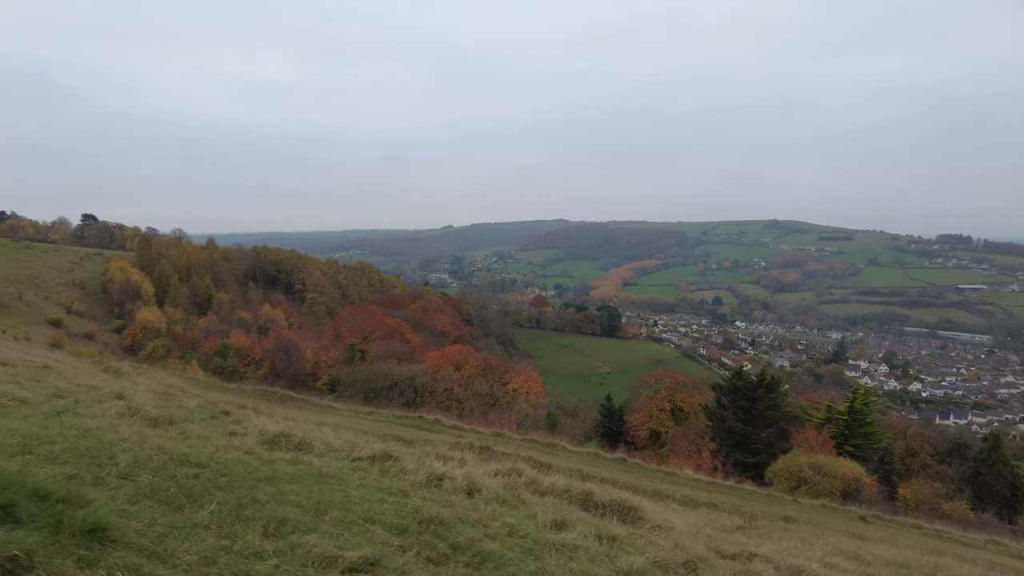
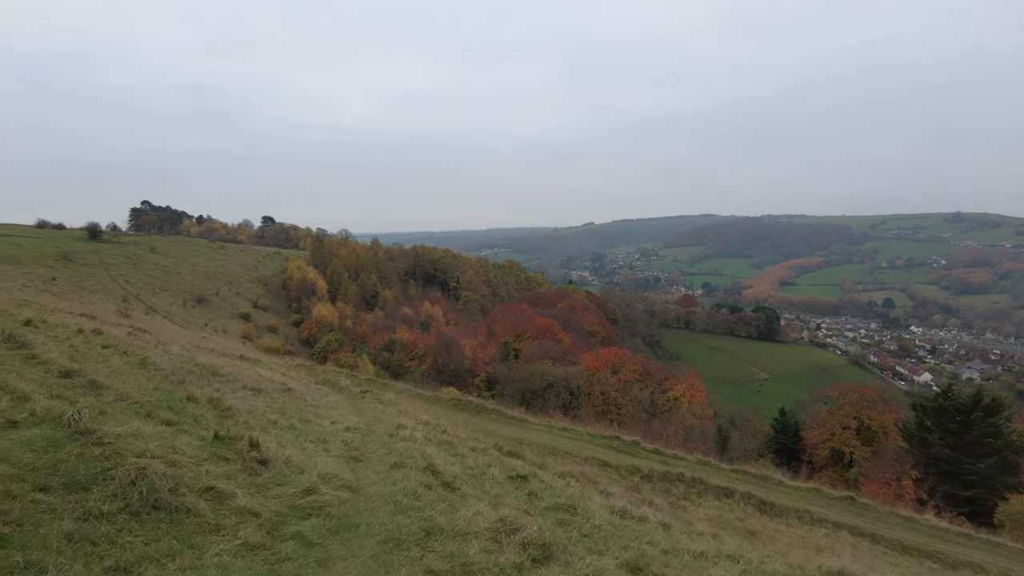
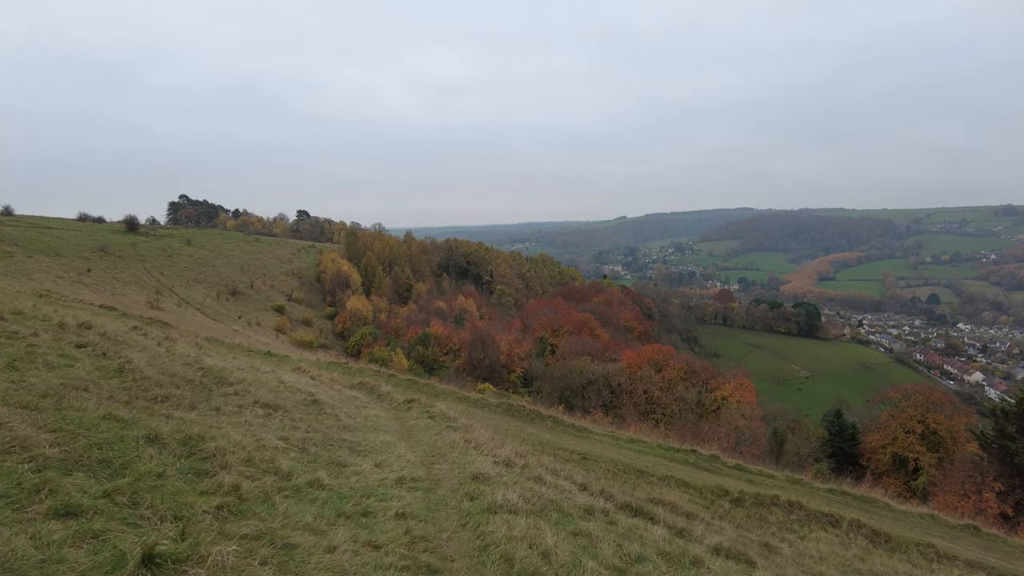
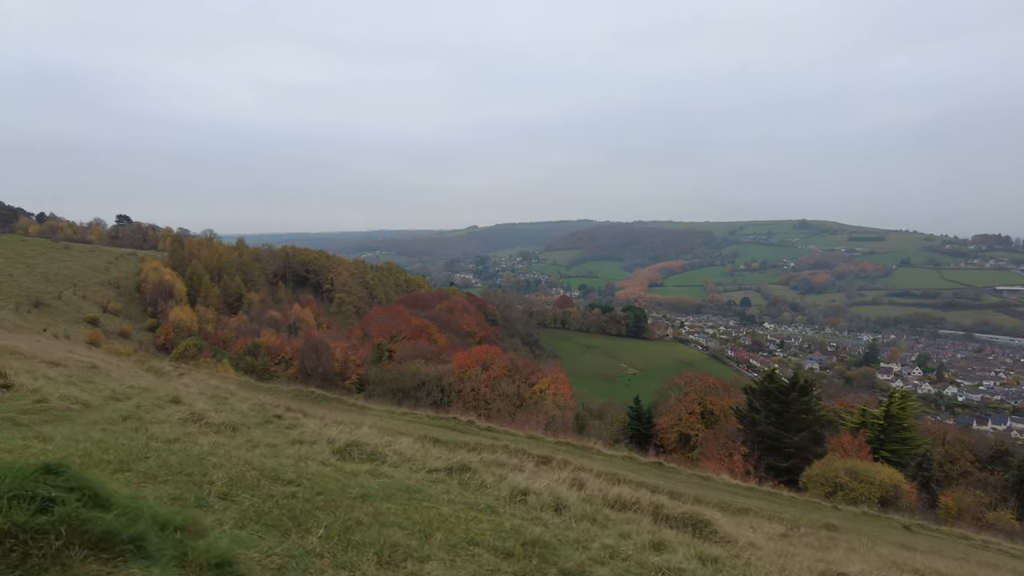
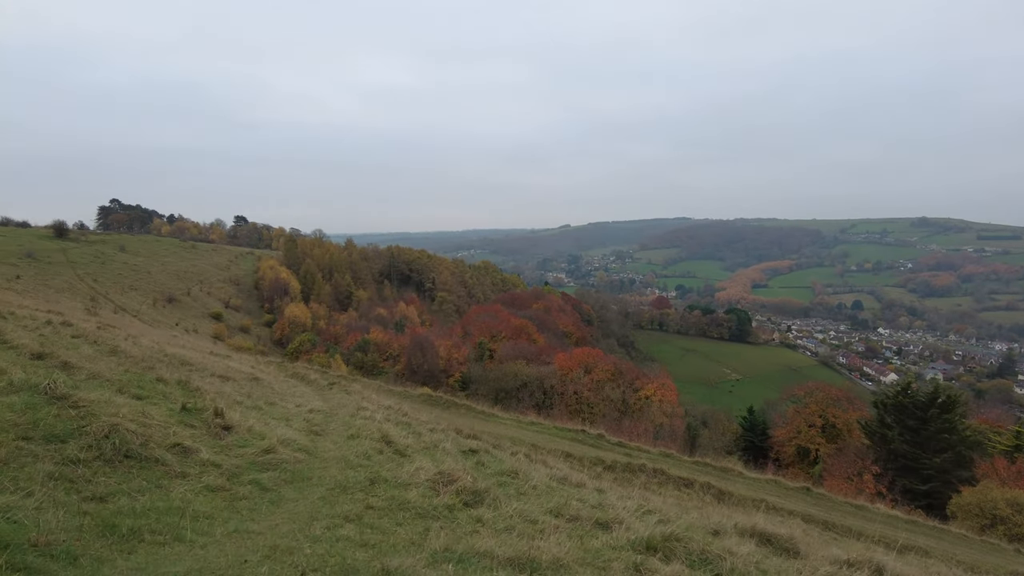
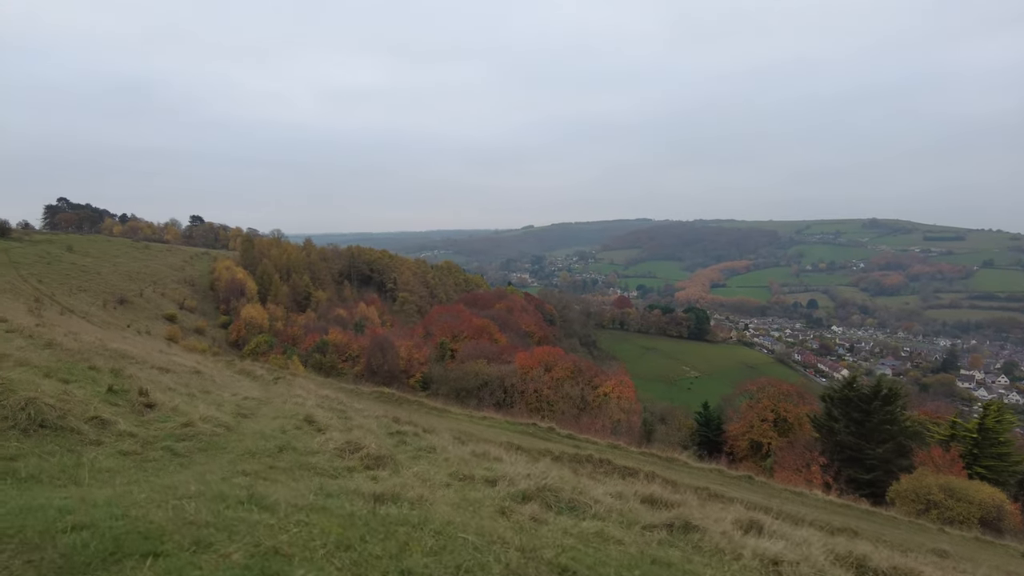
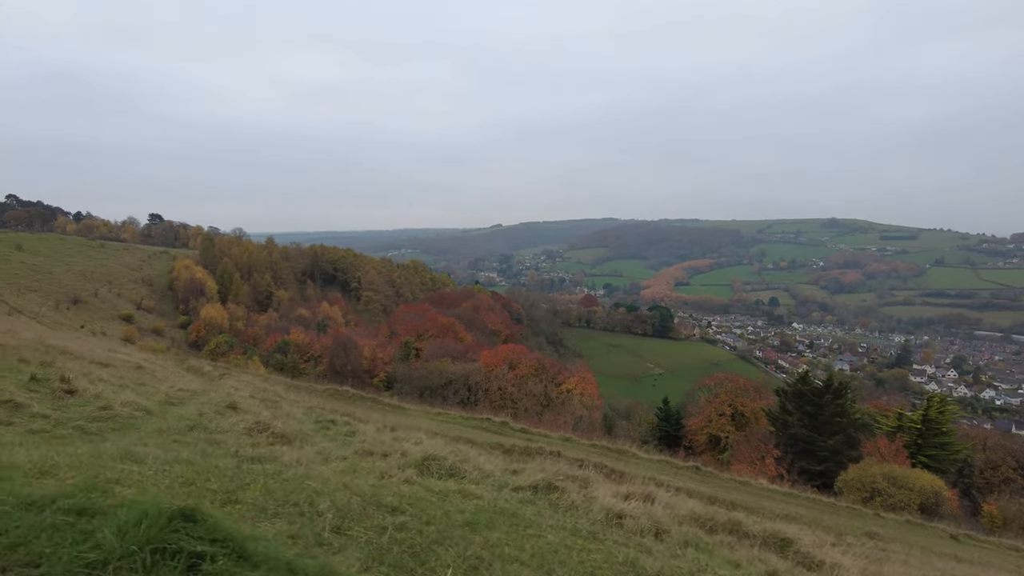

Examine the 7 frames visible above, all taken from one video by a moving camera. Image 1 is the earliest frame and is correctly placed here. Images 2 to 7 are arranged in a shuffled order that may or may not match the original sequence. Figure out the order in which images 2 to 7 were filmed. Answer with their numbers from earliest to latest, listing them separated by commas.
4, 7, 6, 5, 2, 3
